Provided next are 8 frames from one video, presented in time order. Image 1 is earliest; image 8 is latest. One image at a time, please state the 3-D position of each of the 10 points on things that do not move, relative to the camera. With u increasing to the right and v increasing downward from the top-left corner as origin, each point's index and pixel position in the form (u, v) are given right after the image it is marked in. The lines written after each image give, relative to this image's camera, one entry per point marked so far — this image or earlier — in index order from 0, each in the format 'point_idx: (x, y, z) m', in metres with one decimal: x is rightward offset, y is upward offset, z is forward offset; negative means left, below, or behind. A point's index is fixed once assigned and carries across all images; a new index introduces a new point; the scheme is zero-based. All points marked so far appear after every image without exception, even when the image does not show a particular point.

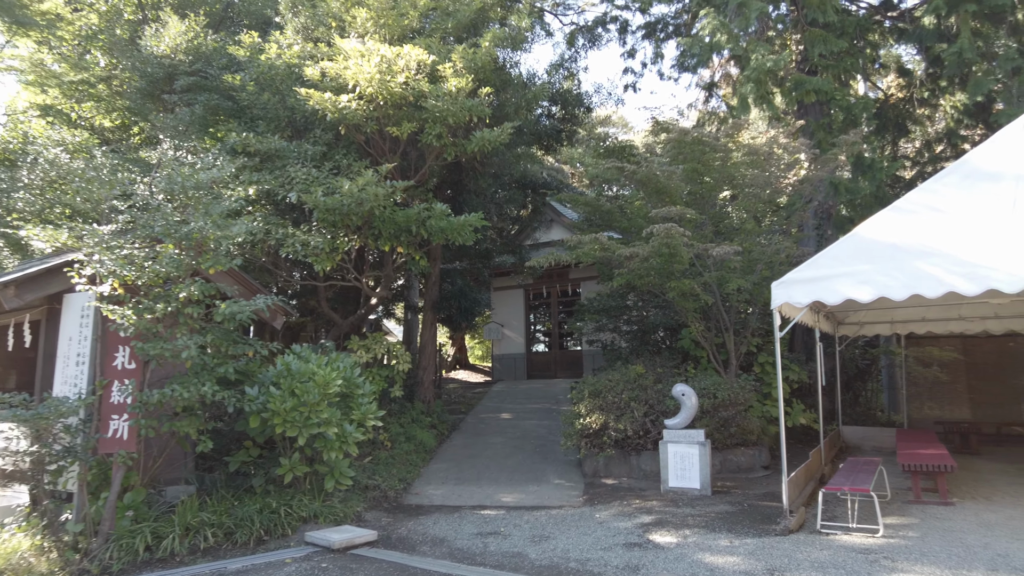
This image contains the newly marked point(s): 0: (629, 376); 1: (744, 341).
0: (+1.6, -1.2, +9.1) m
1: (+3.6, -0.8, +10.0) m
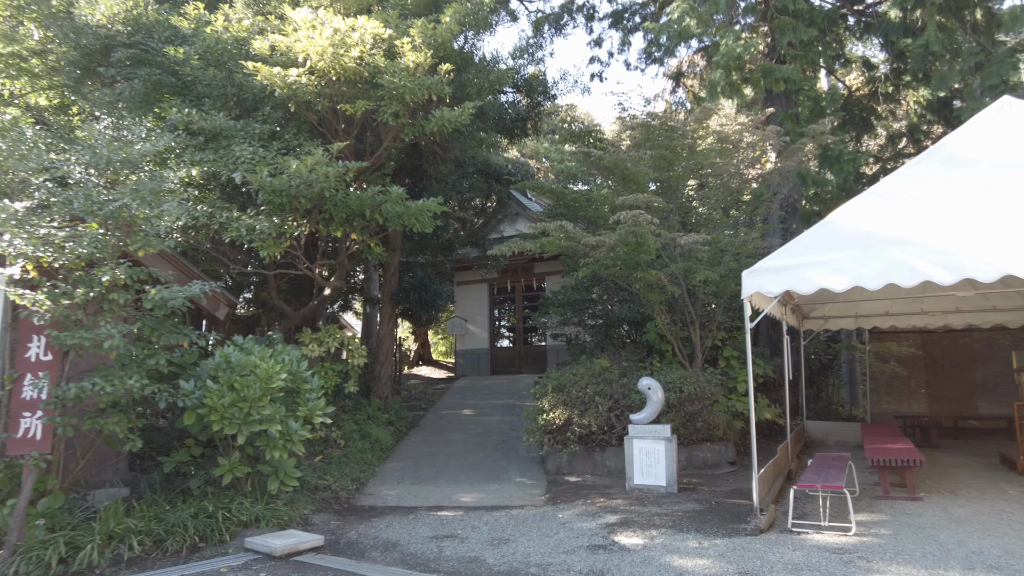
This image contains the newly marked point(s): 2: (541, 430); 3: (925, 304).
0: (+1.1, -1.1, +8.8) m
1: (+3.0, -0.7, +9.8) m
2: (+0.4, -1.9, +8.5) m
3: (+6.6, -0.2, +10.5) m
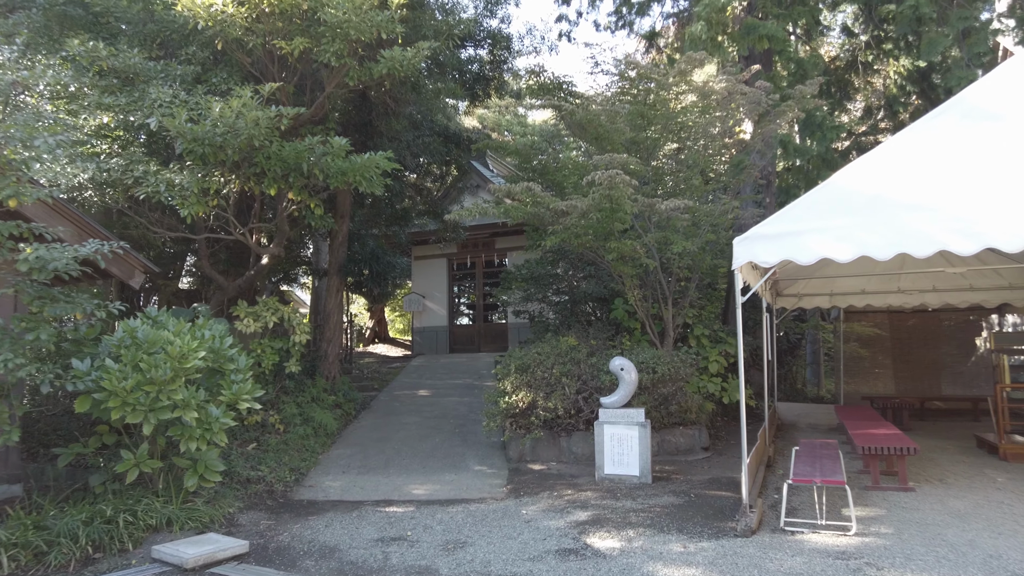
0: (+0.6, -0.8, +8.1) m
1: (+2.4, -0.3, +9.2) m
2: (-0.1, -1.5, +7.7) m
3: (+6.0, +0.1, +10.1) m
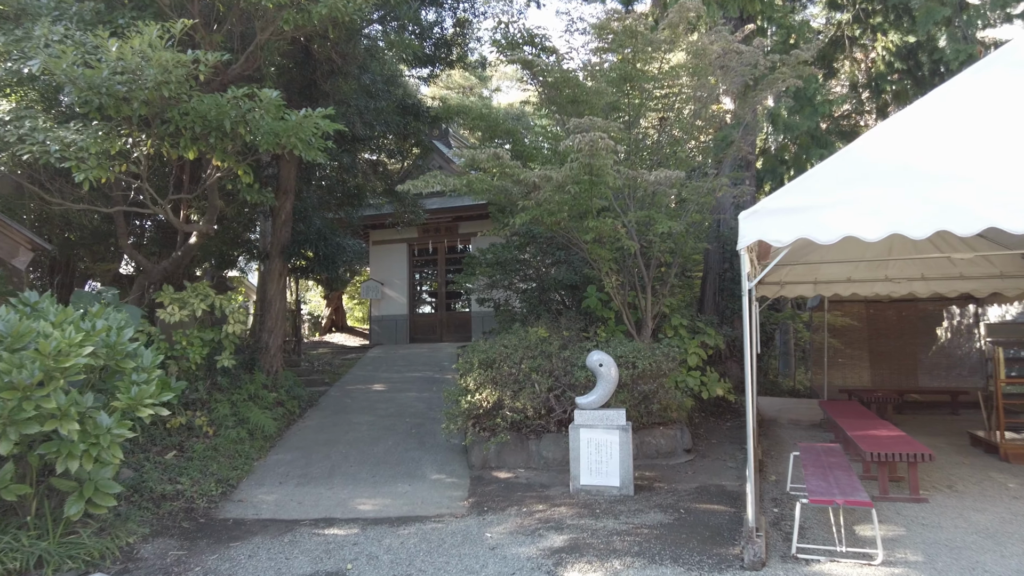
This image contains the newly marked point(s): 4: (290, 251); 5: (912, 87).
0: (+0.2, -0.6, +7.3) m
1: (+2.0, -0.1, +8.4) m
2: (-0.5, -1.3, +6.9) m
3: (+5.5, +0.3, +9.6) m
4: (-3.4, +0.6, +9.8) m
5: (+6.5, +3.3, +10.6) m
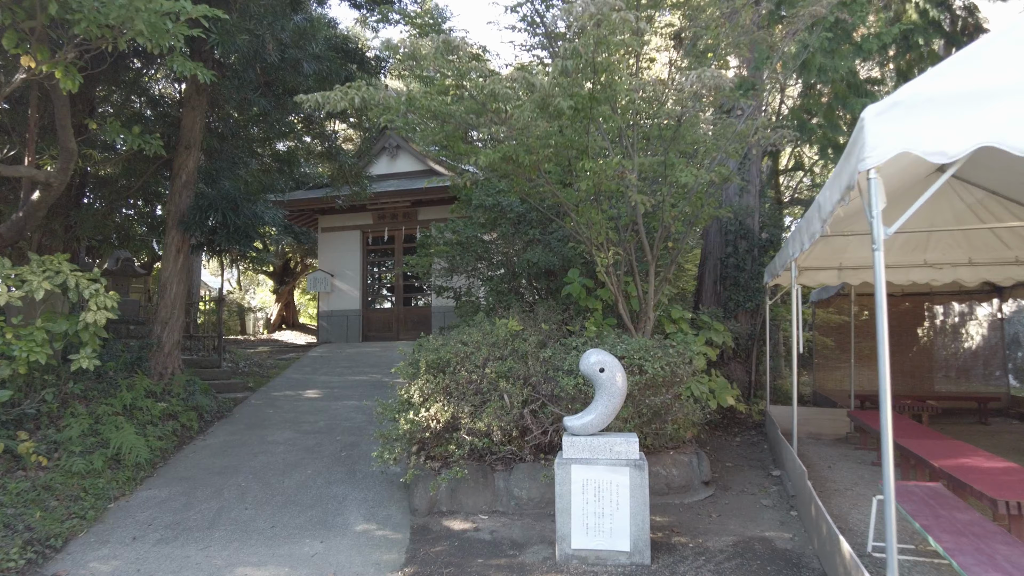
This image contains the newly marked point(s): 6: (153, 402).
0: (-0.1, -0.4, +5.3) m
1: (+1.6, 0.0, +6.6) m
2: (-0.8, -1.1, +4.9) m
3: (+5.1, +0.5, +7.9) m
4: (-3.8, +0.8, +7.7) m
5: (+6.1, +3.4, +9.0) m
6: (-3.8, -1.2, +6.8) m
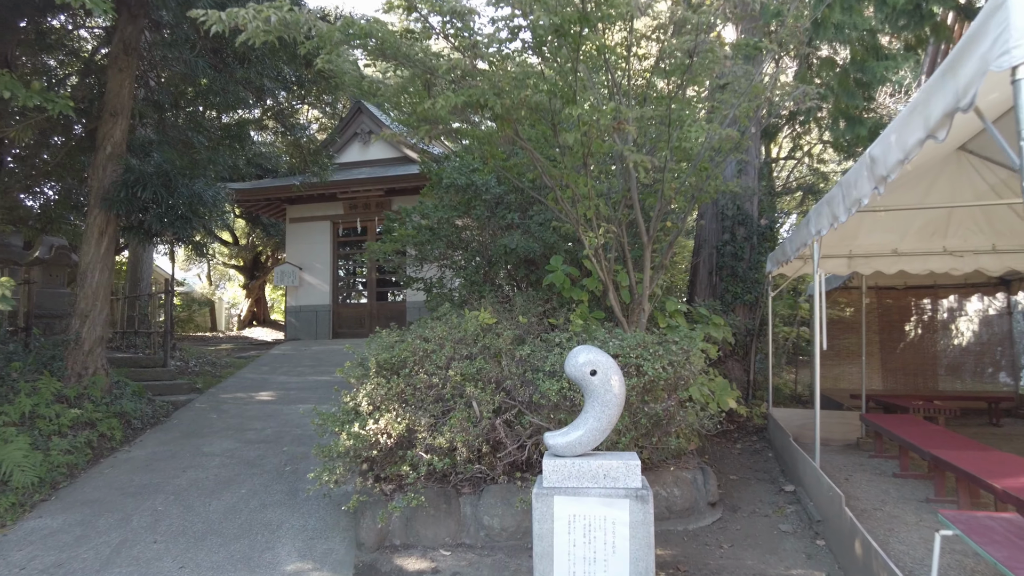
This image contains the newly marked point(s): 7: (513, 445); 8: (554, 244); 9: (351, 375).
0: (-0.3, -0.3, +4.4) m
1: (+1.3, +0.2, +5.7) m
2: (-1.0, -1.0, +4.0) m
3: (+4.8, +0.6, +7.2) m
4: (-4.1, +0.9, +6.7) m
5: (+5.8, +3.6, +8.3) m
6: (-4.0, -1.1, +5.8) m
7: (0.0, -1.0, +4.0) m
8: (+0.4, +0.5, +7.0) m
9: (-1.1, -0.6, +4.4) m
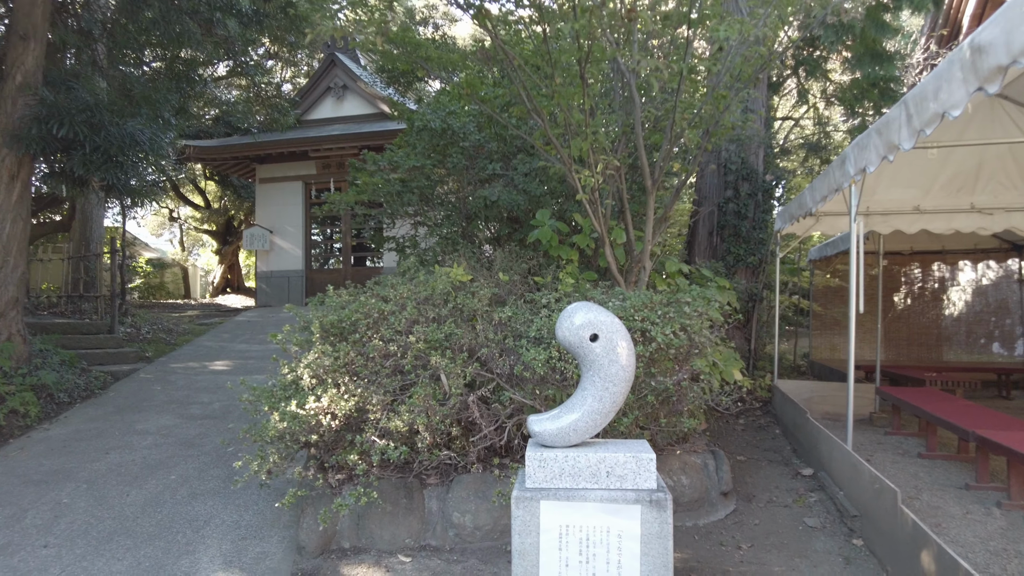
0: (-0.5, 0.0, +3.6) m
1: (+1.2, +0.5, +4.9) m
2: (-1.1, -0.8, +3.2) m
3: (+4.6, +1.0, +6.4) m
4: (-4.3, +1.3, +5.7) m
5: (+5.6, +4.0, +7.4) m
6: (-4.2, -0.7, +4.9) m
7: (-0.1, -0.7, +3.3) m
8: (+0.3, +0.9, +6.2) m
9: (-1.2, -0.3, +3.6) m
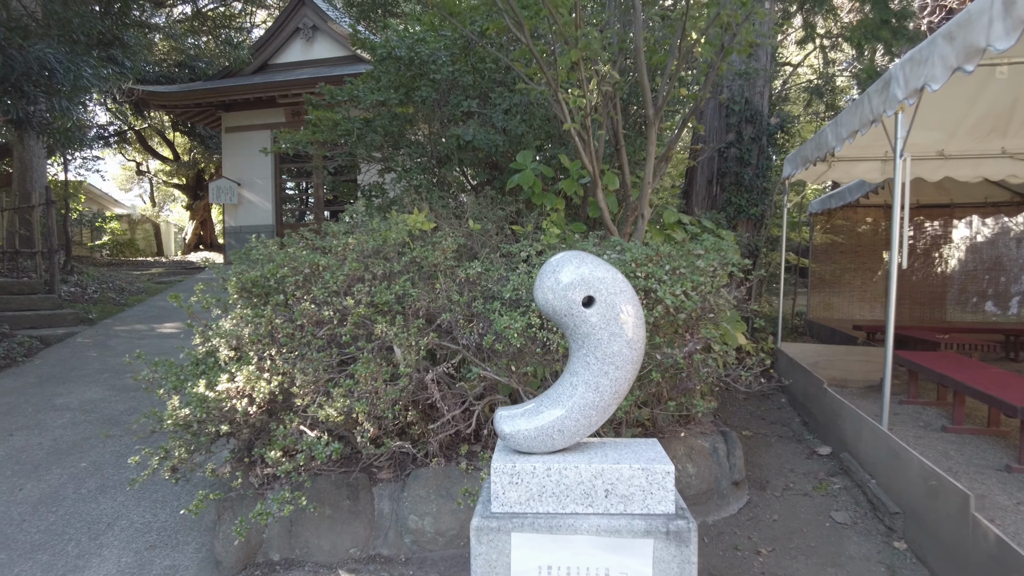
0: (-0.6, +0.2, +2.9) m
1: (+1.0, +0.8, +4.2) m
2: (-1.2, -0.6, +2.5) m
3: (+4.4, +1.4, +5.8) m
4: (-4.5, +1.7, +4.8) m
5: (+5.4, +4.5, +6.6) m
6: (-4.3, -0.4, +4.2) m
7: (-0.2, -0.5, +2.6) m
8: (+0.1, +1.3, +5.4) m
9: (-1.3, -0.1, +2.8) m
